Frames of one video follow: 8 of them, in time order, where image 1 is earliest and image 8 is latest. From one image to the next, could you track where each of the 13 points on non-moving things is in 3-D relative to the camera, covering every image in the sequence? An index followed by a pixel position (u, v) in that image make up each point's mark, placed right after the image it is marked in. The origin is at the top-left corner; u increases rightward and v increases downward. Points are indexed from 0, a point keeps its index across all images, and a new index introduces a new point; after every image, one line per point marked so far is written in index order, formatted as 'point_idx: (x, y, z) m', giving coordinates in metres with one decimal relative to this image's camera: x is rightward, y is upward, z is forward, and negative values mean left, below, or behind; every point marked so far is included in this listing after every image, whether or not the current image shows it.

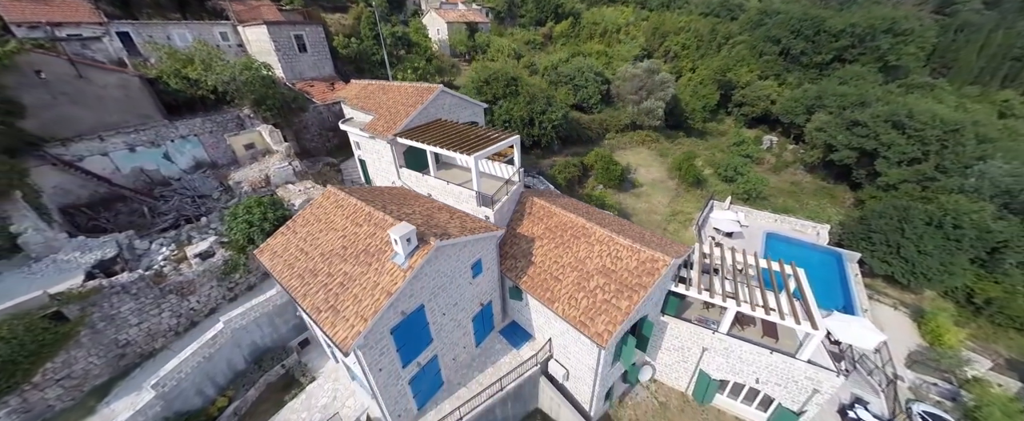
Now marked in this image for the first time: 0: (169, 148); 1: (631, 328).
0: (-18.3, +3.3, +16.1) m
1: (+4.7, -4.6, +11.8) m
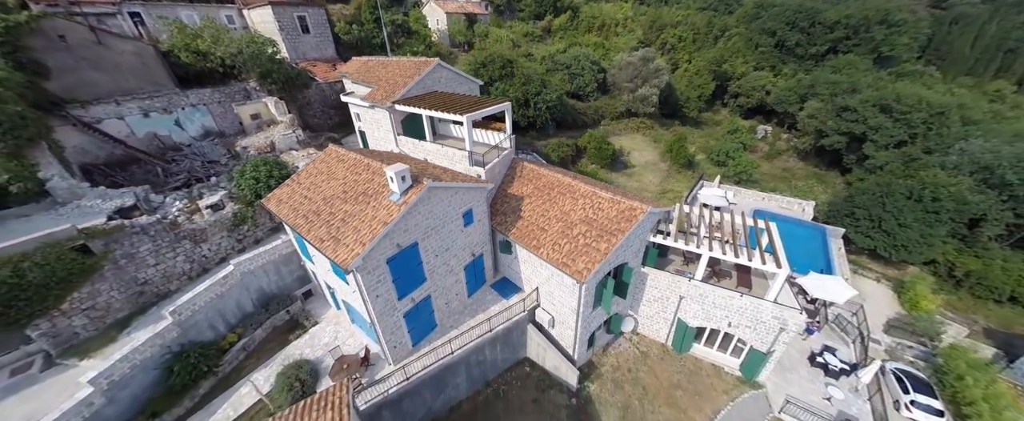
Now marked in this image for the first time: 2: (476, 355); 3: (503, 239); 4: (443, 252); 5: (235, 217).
0: (-18.7, +5.4, +17.0) m
1: (+4.2, -2.6, +12.7) m
2: (-1.5, -6.3, +12.9) m
3: (-0.3, -1.4, +14.4) m
4: (-2.7, -1.7, +12.3) m
5: (-13.0, -0.3, +14.2) m
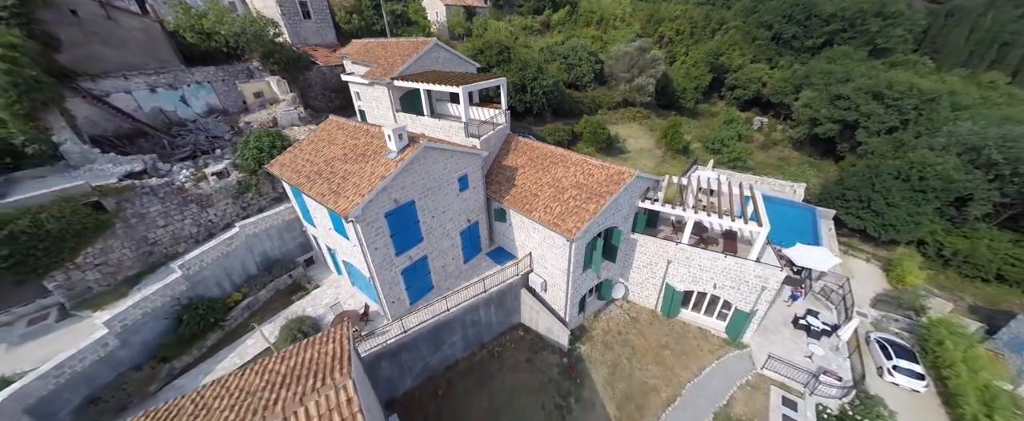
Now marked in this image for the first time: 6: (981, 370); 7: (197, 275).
0: (-19.0, +6.9, +17.6) m
1: (+3.9, -1.0, +13.2) m
2: (-1.8, -4.7, +13.4) m
3: (-0.6, +0.1, +15.0) m
4: (-3.0, -0.2, +12.8) m
5: (-13.3, +1.3, +14.7) m
6: (+22.7, -7.7, +14.6) m
7: (-12.4, -2.6, +11.9) m
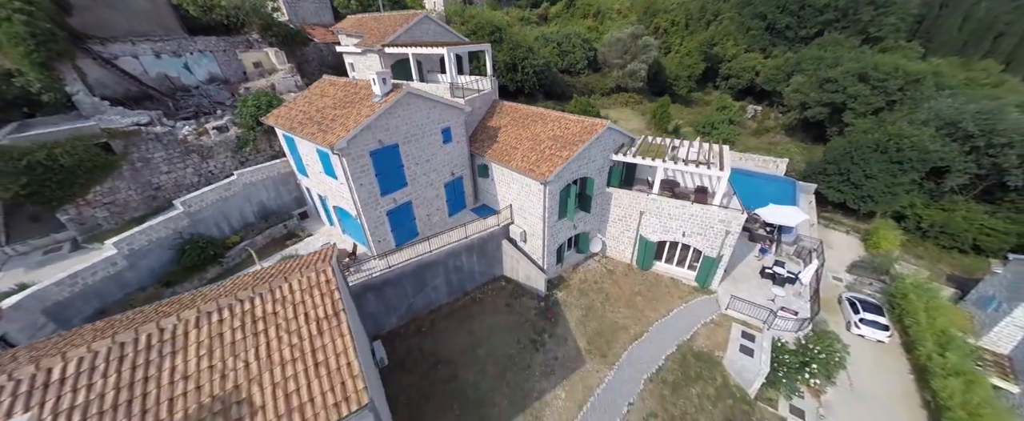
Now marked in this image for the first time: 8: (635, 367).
0: (-19.9, +9.3, +18.6) m
1: (+2.9, +1.3, +14.1) m
2: (-2.8, -2.3, +14.3) m
3: (-1.6, +2.5, +15.8) m
4: (-4.0, +2.2, +13.7) m
5: (-14.2, +3.6, +15.7) m
6: (+21.7, -5.4, +15.3) m
7: (-13.4, -0.2, +12.8) m
8: (+5.0, -6.3, +12.4) m
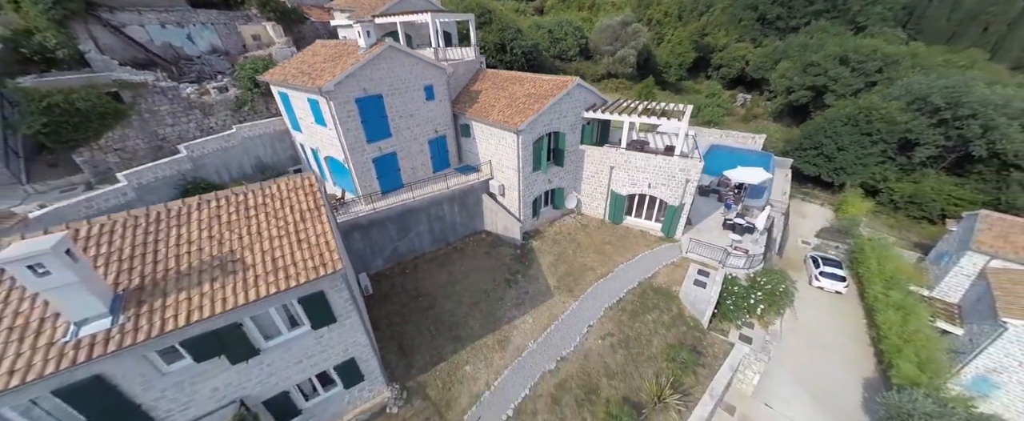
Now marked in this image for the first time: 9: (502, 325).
0: (-21.1, +11.8, +19.8) m
1: (+1.8, +3.8, +15.2) m
2: (-4.0, +0.1, +15.5) m
3: (-2.7, +5.0, +17.0) m
4: (-5.2, +4.7, +14.9) m
5: (-15.4, +6.1, +16.9) m
6: (+20.5, -3.0, +16.4) m
7: (-14.6, +2.3, +14.0) m
8: (+3.8, -3.9, +13.5) m
9: (-0.4, -4.7, +12.6) m
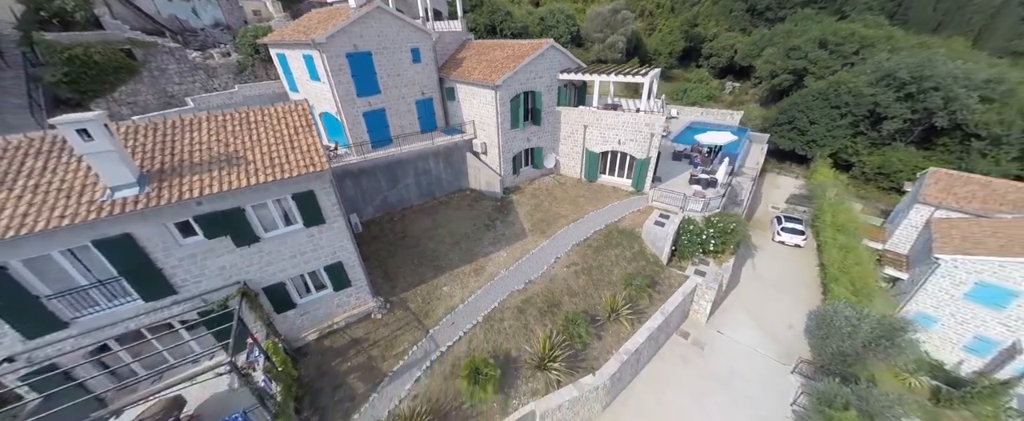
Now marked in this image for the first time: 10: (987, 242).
0: (-22.1, +14.5, +21.1) m
1: (+0.7, +6.3, +16.5) m
2: (-5.1, +2.7, +16.8) m
3: (-3.8, +7.6, +18.3) m
4: (-6.3, +7.3, +16.2) m
5: (-16.5, +8.7, +18.2) m
6: (+19.4, -0.4, +17.7) m
7: (-15.7, +4.9, +15.4) m
8: (+2.7, -1.3, +14.8) m
9: (-1.6, -2.2, +13.9) m
10: (+21.6, -1.5, +13.7) m
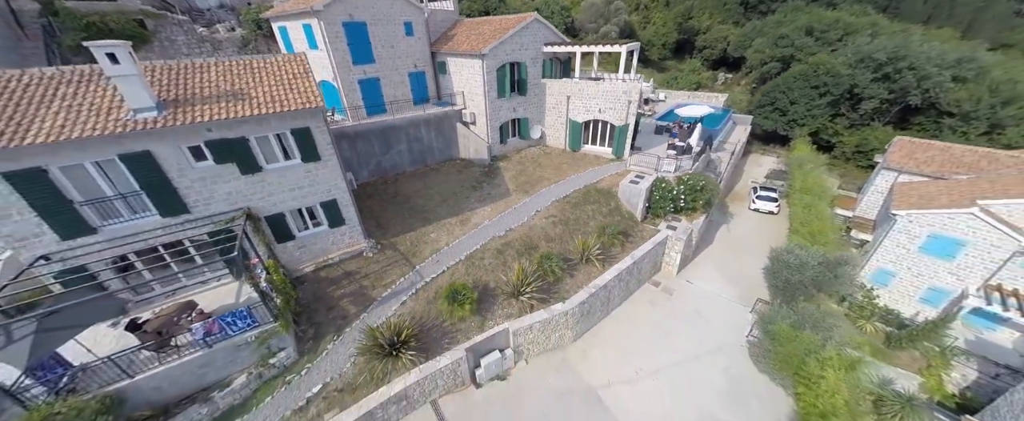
0: (-22.9, +16.6, +22.3) m
1: (-0.1, +8.5, +17.6) m
2: (-5.9, +4.8, +17.9) m
3: (-4.6, +9.7, +19.4) m
4: (-7.1, +9.4, +17.3) m
5: (-17.3, +10.9, +19.3) m
6: (+18.6, +1.7, +18.7) m
7: (-16.5, +7.1, +16.5) m
8: (+1.9, +0.8, +15.9) m
9: (-2.4, 0.0, +15.0) m
10: (+20.8, +0.6, +14.7) m
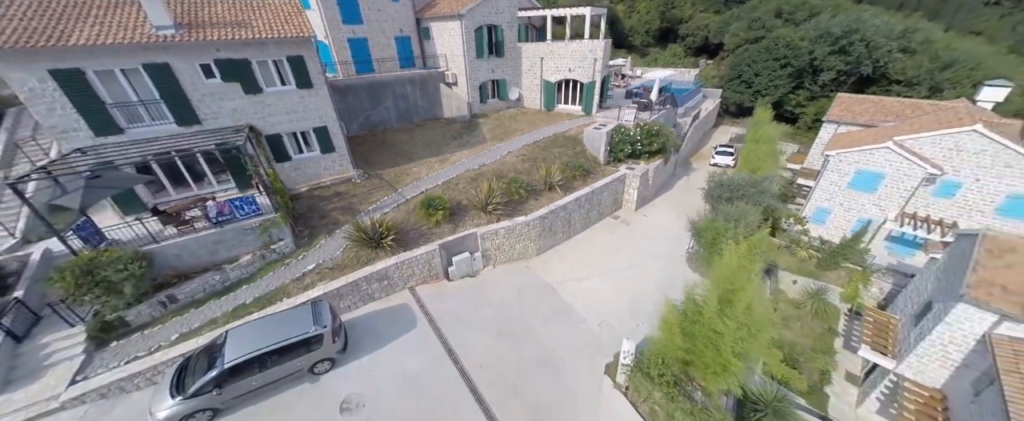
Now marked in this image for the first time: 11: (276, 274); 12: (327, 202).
0: (-24.5, +19.7, +23.7) m
1: (-1.6, +11.7, +19.3) m
2: (-7.3, +8.0, +19.5) m
3: (-6.1, +12.9, +21.0) m
4: (-8.5, +12.6, +18.9) m
5: (-18.8, +14.0, +20.8) m
6: (+17.2, +5.1, +20.7) m
7: (-17.9, +10.2, +18.0) m
8: (+0.5, +4.0, +17.6) m
9: (-3.8, +3.2, +16.7) m
10: (+19.4, +4.0, +16.7) m
11: (-7.9, -2.1, +10.0) m
12: (-7.9, +0.4, +12.9) m
